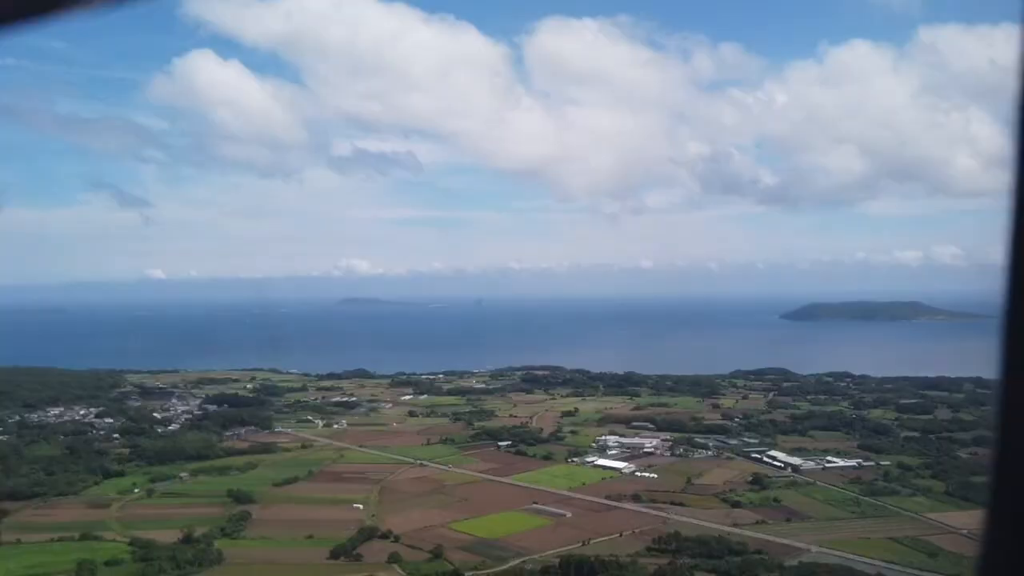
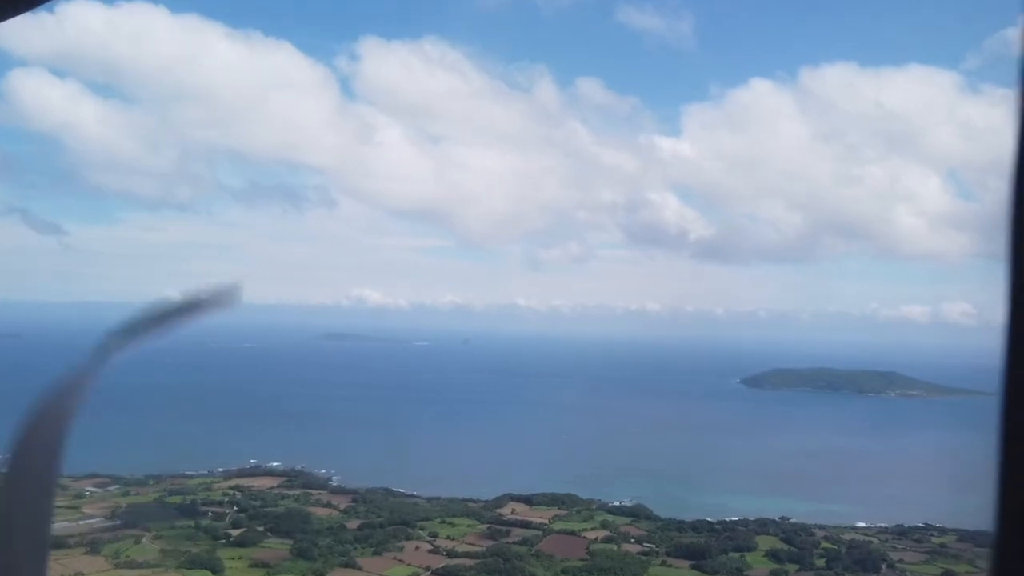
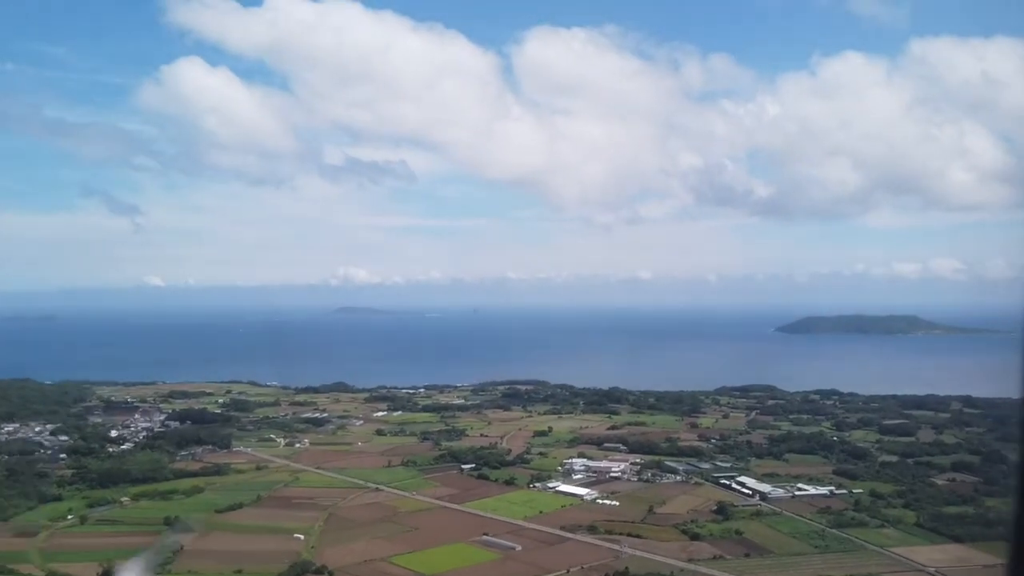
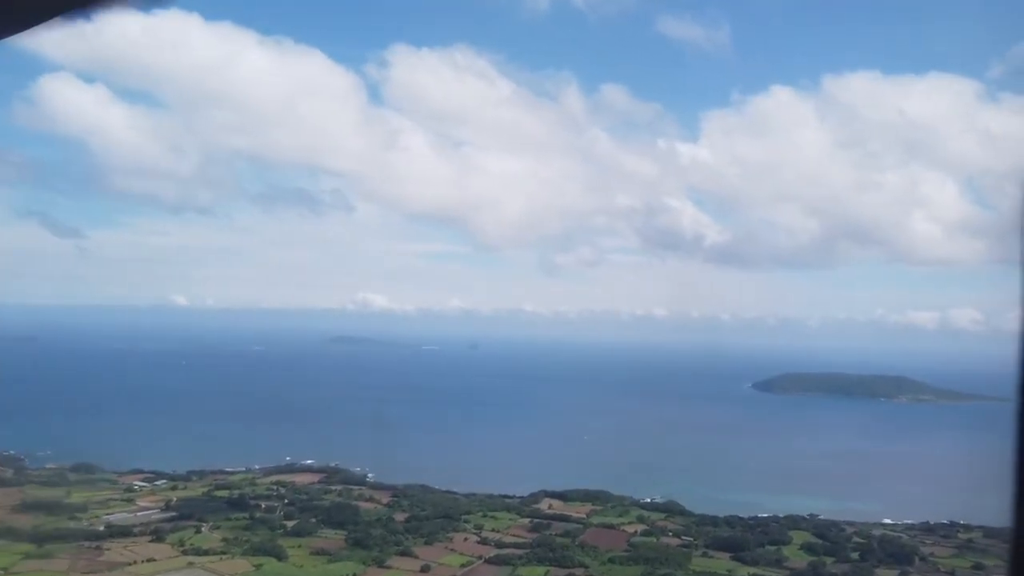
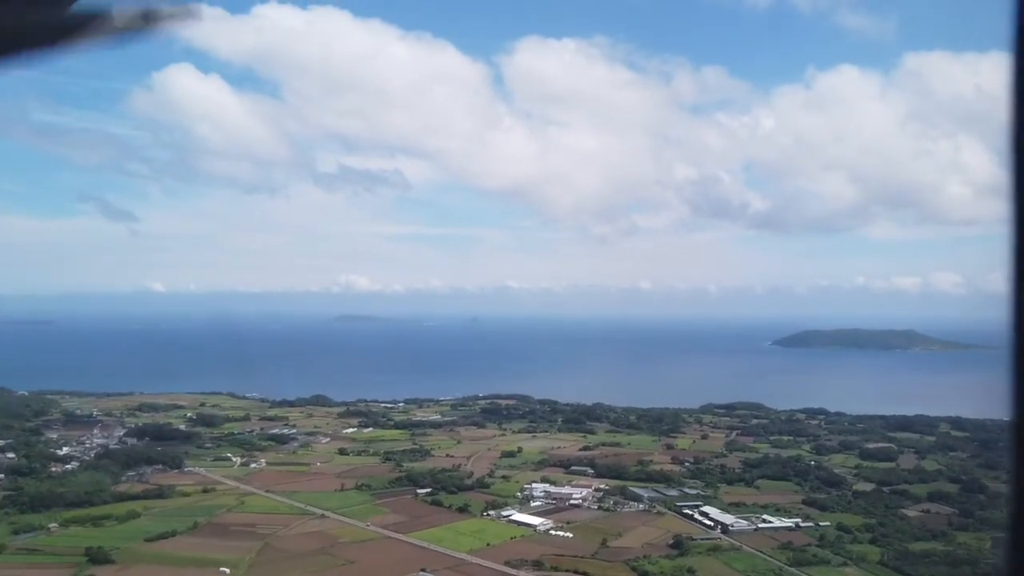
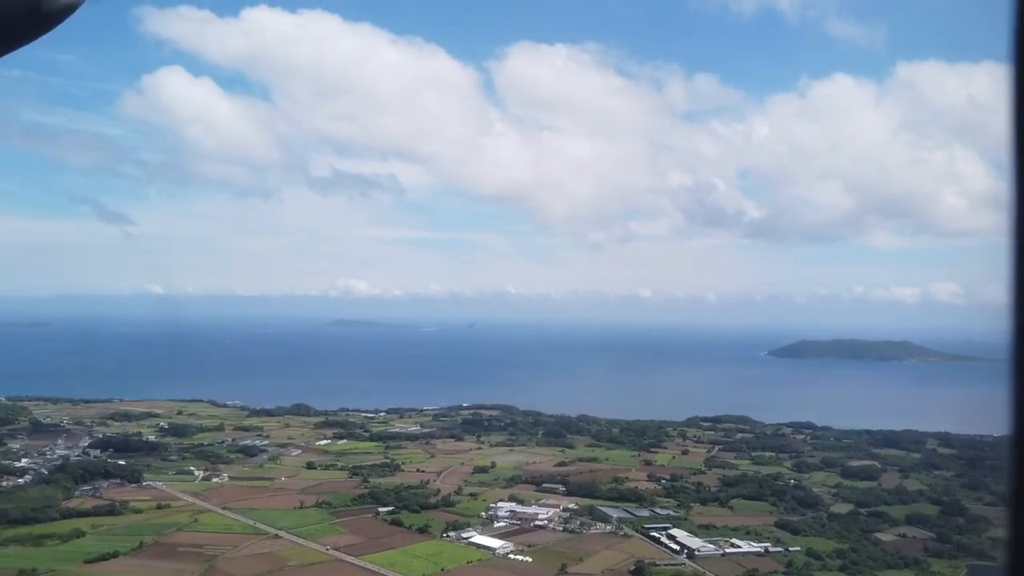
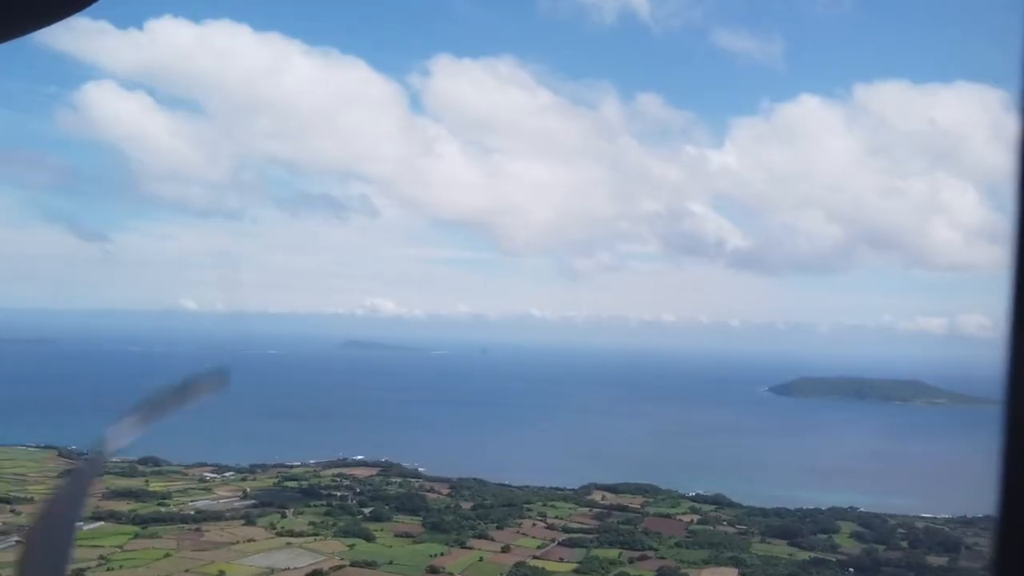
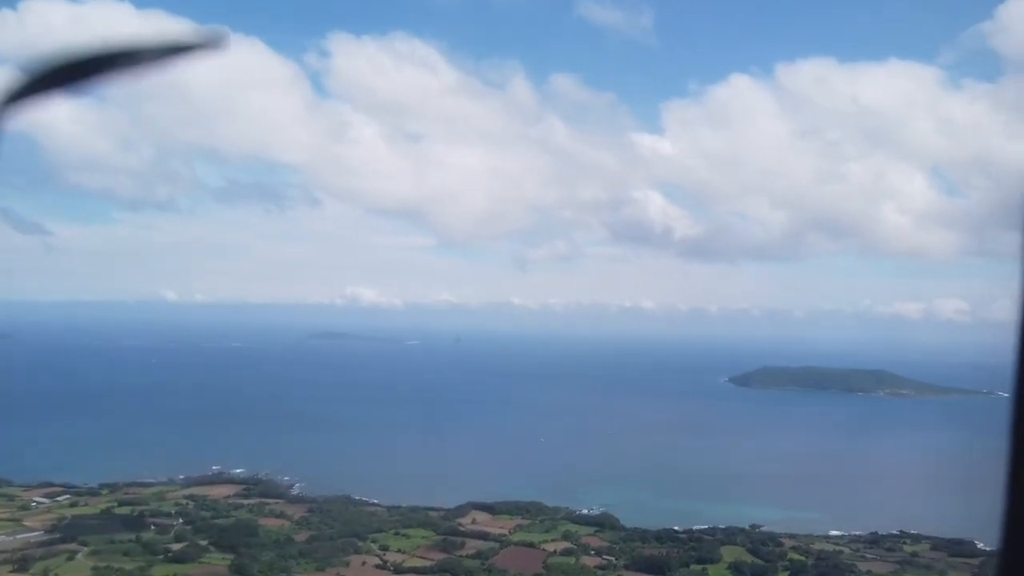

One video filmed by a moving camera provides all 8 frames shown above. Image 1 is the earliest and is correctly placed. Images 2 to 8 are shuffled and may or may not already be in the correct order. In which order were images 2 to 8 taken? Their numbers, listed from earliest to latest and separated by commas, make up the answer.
3, 5, 6, 7, 4, 2, 8
